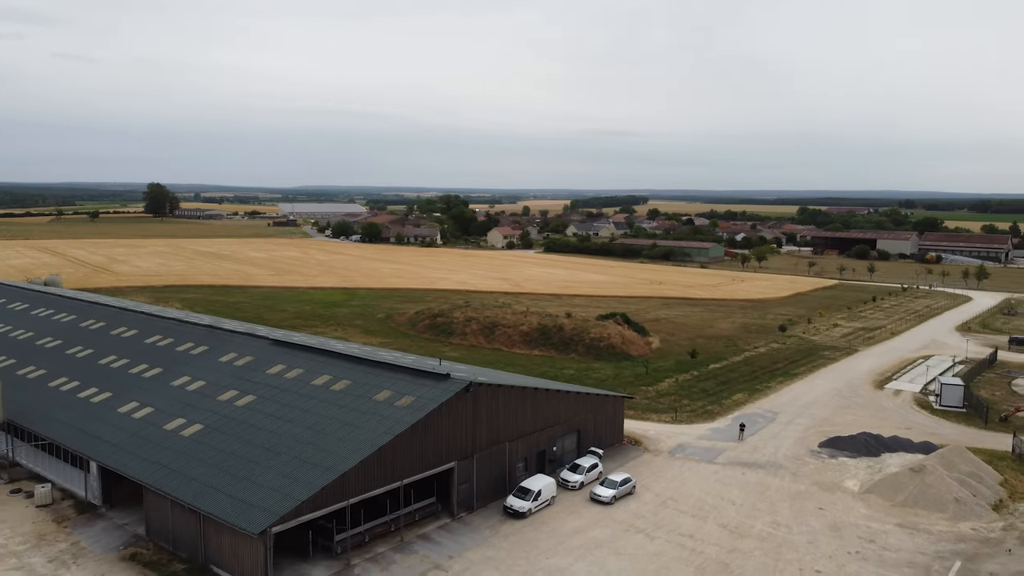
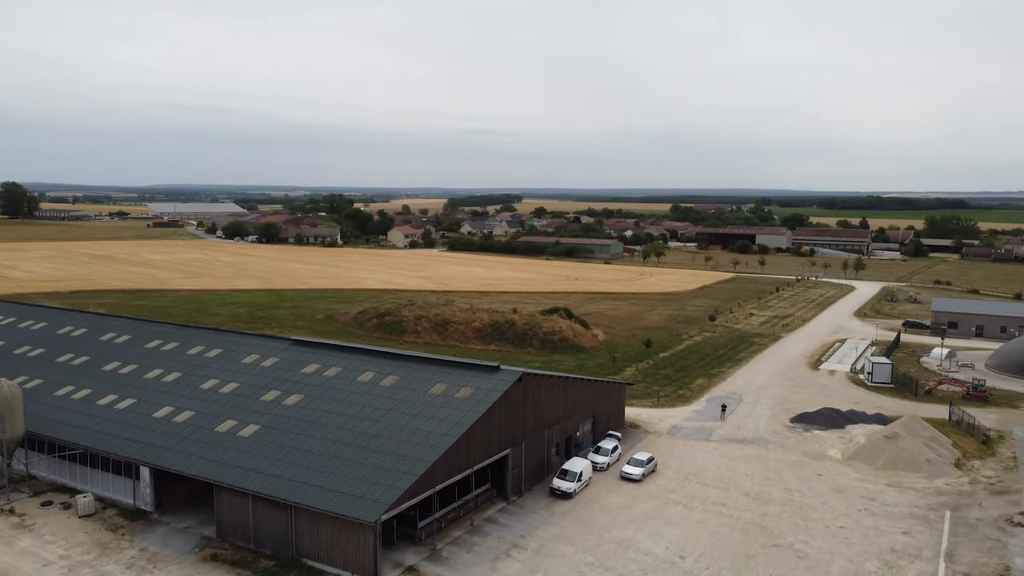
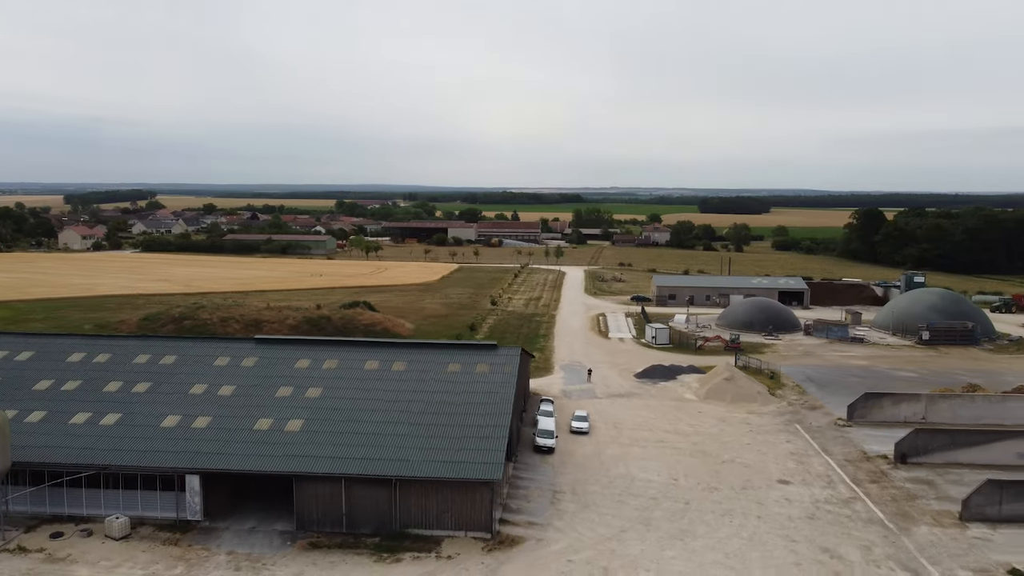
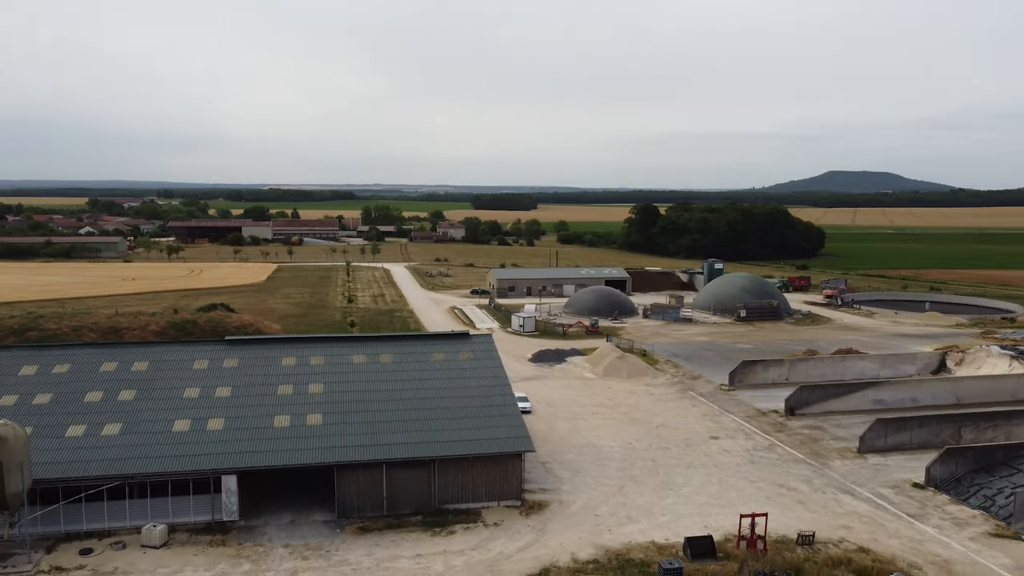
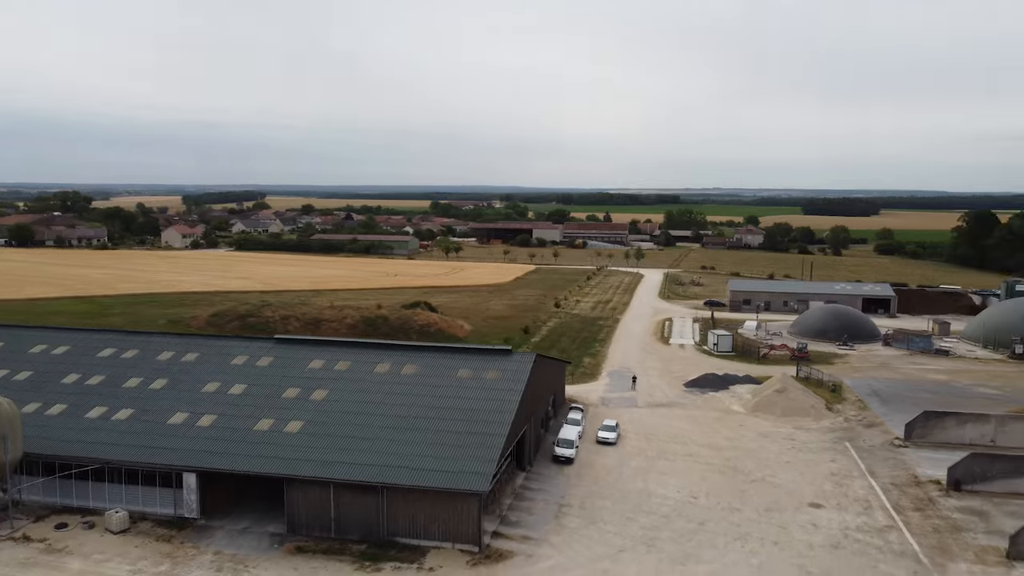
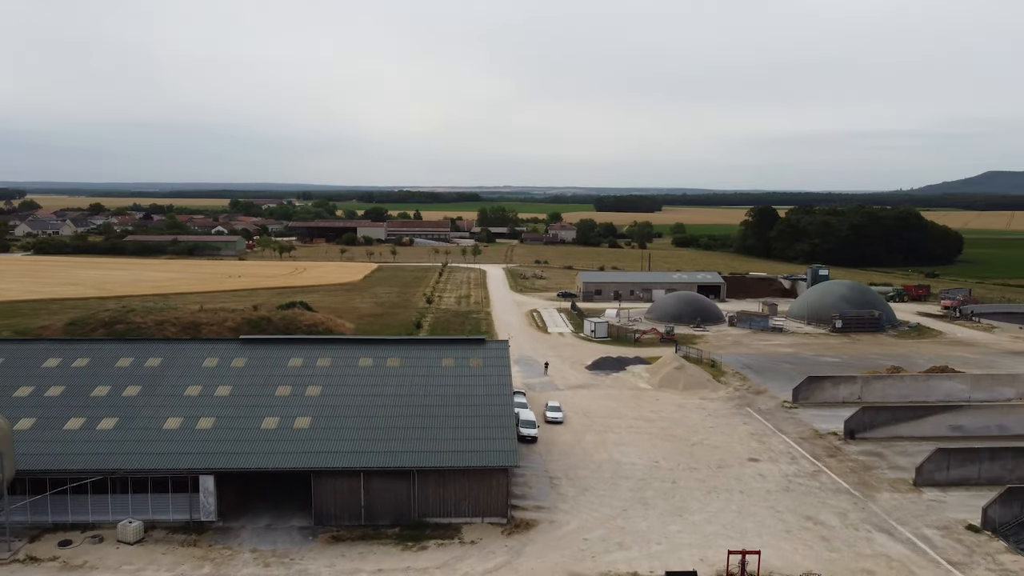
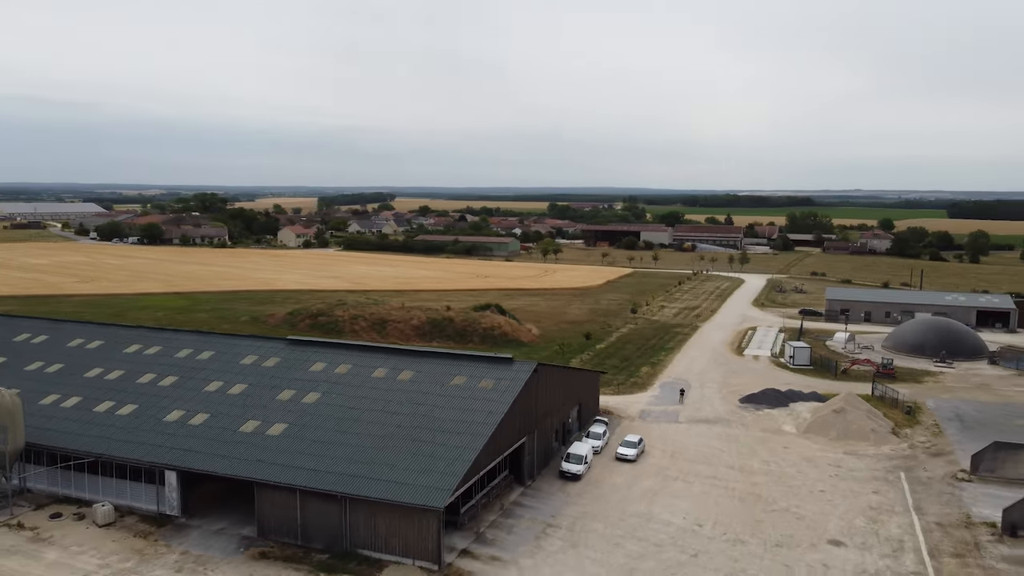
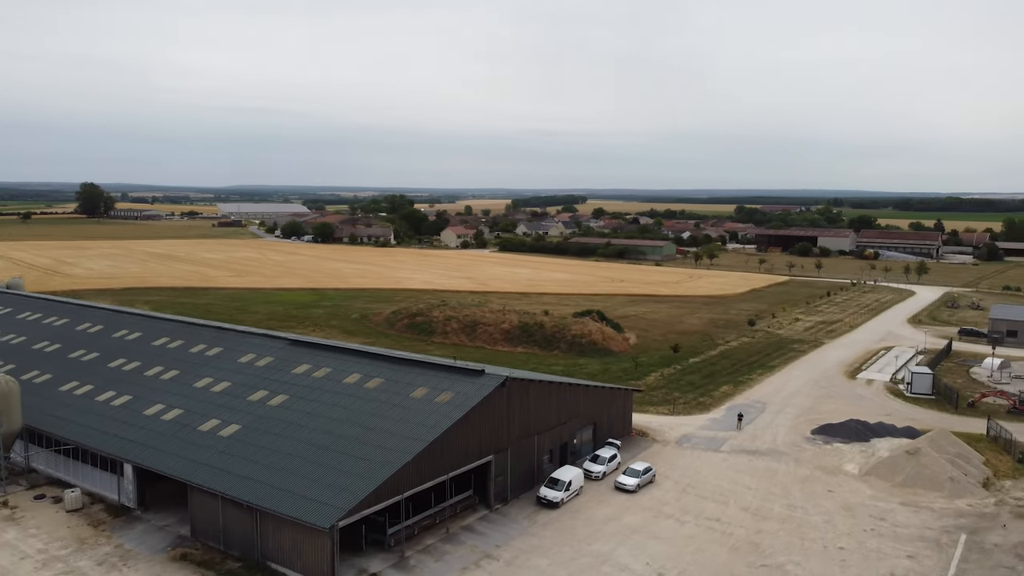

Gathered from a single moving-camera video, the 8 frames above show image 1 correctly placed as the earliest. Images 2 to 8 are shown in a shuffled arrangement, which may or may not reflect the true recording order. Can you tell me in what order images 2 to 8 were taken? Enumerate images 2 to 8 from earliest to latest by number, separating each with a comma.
8, 2, 7, 5, 3, 6, 4
